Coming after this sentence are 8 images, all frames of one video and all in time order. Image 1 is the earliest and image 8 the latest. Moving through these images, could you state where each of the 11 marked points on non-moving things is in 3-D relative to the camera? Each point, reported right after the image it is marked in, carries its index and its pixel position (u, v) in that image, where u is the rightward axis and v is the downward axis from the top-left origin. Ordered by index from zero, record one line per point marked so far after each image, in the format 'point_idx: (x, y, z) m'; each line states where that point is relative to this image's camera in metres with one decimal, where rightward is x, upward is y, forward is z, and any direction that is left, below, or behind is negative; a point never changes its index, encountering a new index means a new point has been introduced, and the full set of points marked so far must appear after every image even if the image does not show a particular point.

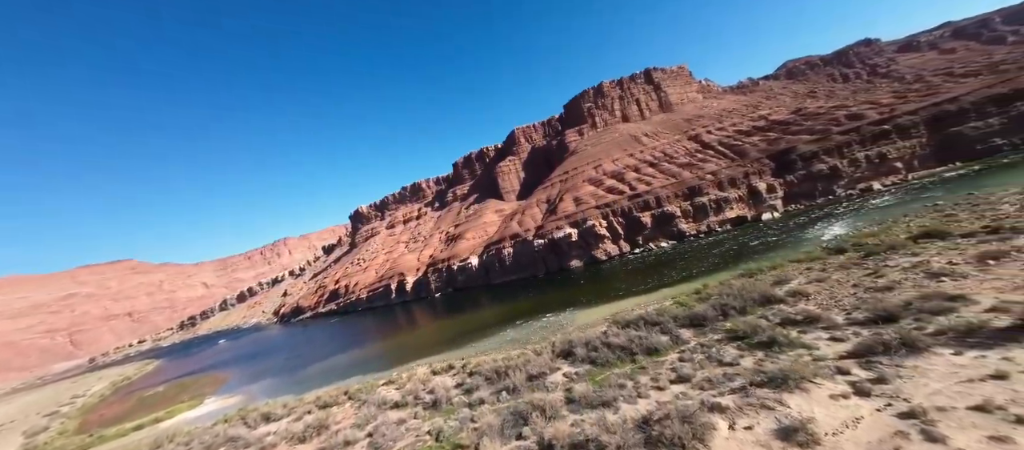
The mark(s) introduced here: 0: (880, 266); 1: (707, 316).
0: (+14.5, -1.7, +14.0) m
1: (+6.8, -3.1, +11.6) m
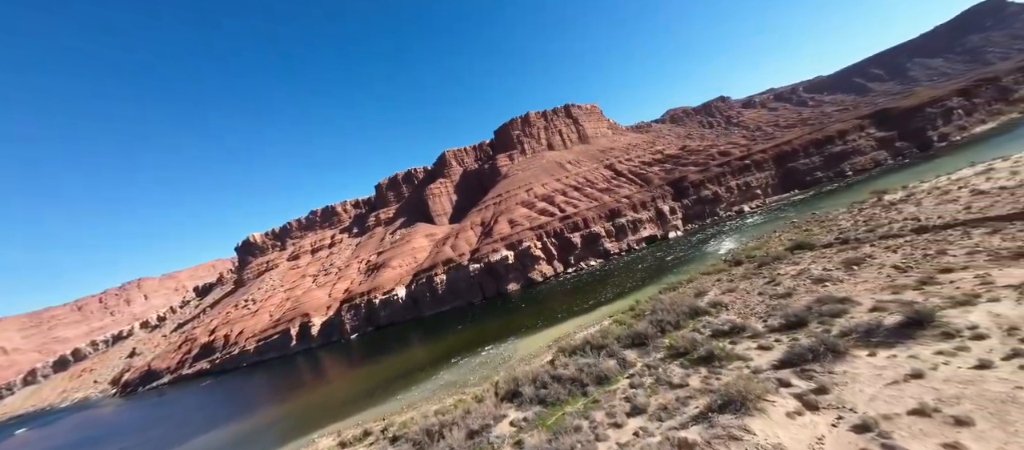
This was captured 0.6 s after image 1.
0: (+11.8, -2.3, +15.4) m
1: (+4.7, -3.7, +11.3) m
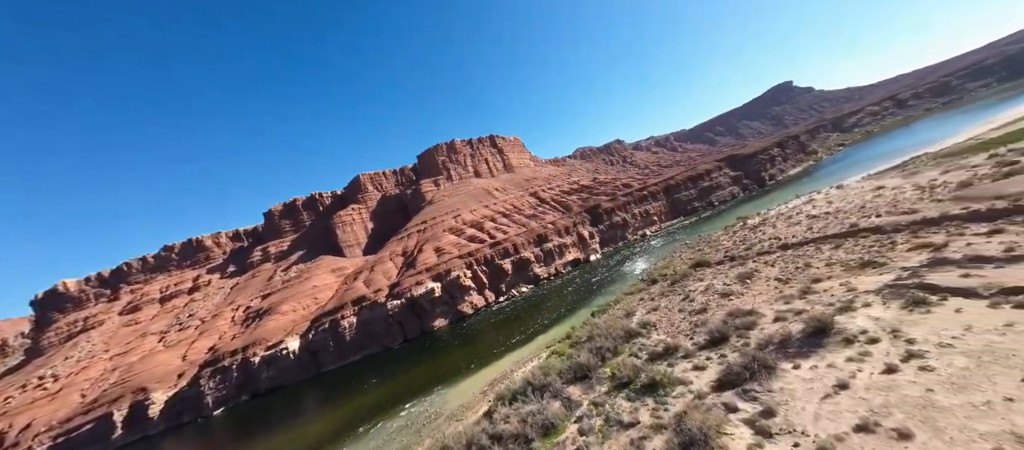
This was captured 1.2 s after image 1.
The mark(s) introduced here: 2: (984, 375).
0: (+8.5, -3.3, +16.2) m
1: (+2.5, -4.5, +10.6) m
2: (+8.8, -2.8, +6.2) m
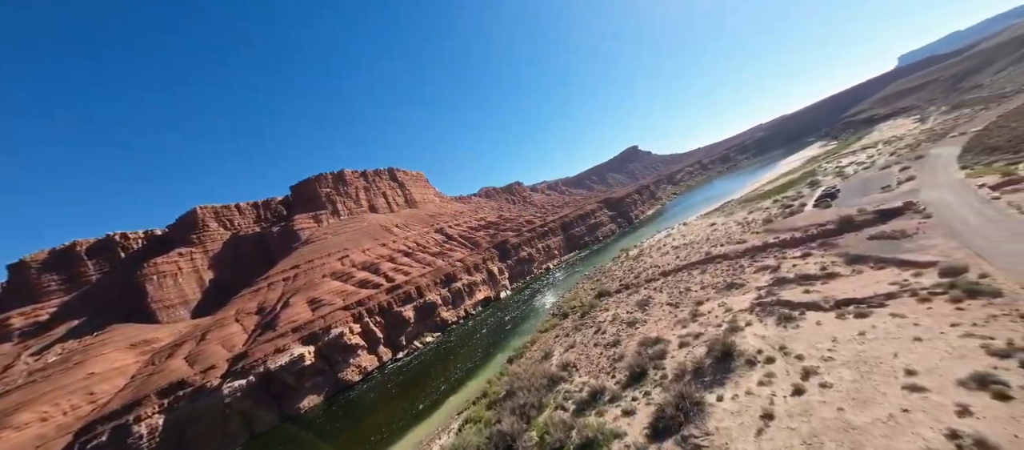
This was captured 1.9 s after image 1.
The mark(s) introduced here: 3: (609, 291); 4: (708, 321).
0: (+4.2, -4.8, +16.1) m
1: (0.0, -5.4, +9.0) m
2: (+7.2, -3.2, +6.7) m
3: (+5.7, -4.1, +19.9) m
4: (+7.3, -3.5, +12.4) m
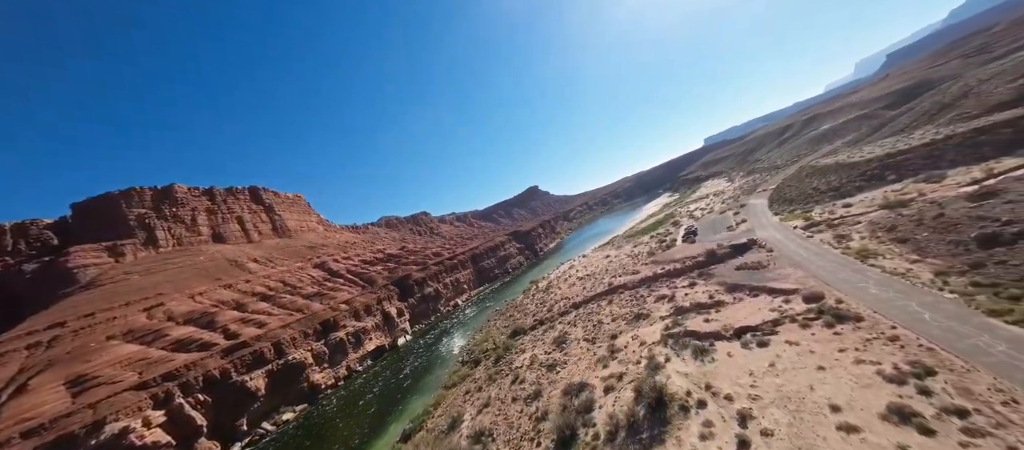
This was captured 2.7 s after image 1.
0: (+0.1, -6.2, +14.3) m
1: (-2.0, -6.0, +6.3) m
2: (+5.6, -3.8, +6.3) m
3: (+0.5, -5.9, +18.4) m
4: (+4.1, -4.7, +11.7) m
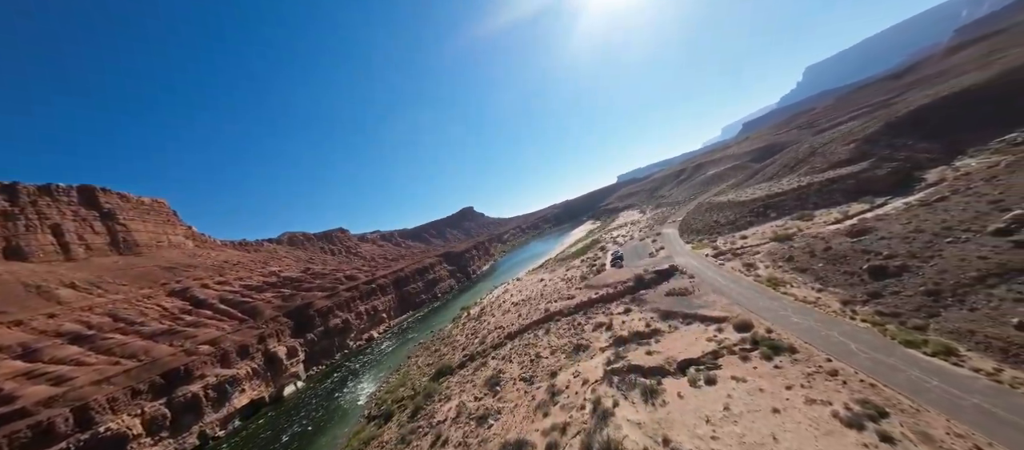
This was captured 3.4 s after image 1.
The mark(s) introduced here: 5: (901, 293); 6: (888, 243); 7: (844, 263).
0: (-2.6, -6.9, +11.8) m
1: (-3.1, -6.2, +3.6) m
2: (+4.4, -4.3, +5.3) m
3: (-3.0, -6.9, +16.0) m
4: (+1.8, -5.4, +10.2) m
5: (+13.1, -2.3, +11.3) m
6: (+17.0, -0.8, +15.1) m
7: (+15.0, -1.7, +15.2) m
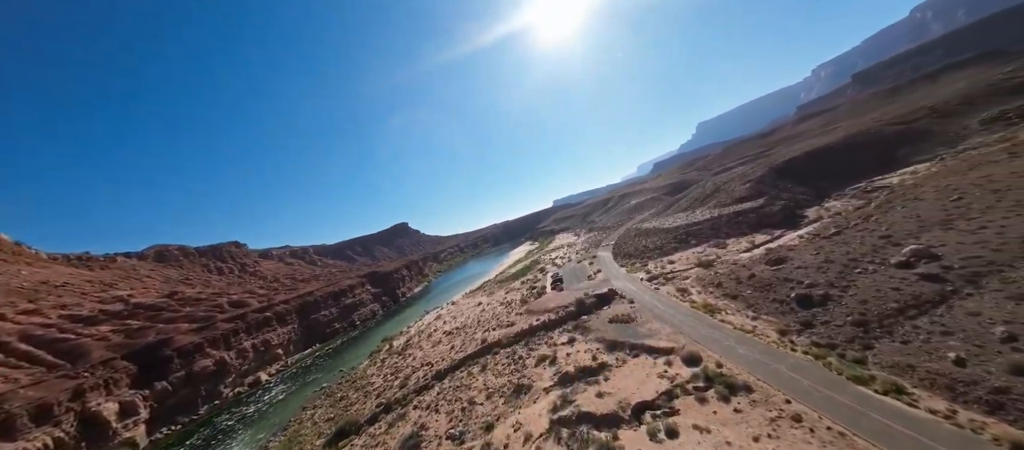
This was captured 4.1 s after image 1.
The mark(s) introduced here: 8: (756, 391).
0: (-4.8, -7.3, +8.9) m
1: (-3.7, -6.1, +0.8) m
2: (+3.4, -4.6, +3.9) m
3: (-5.9, -7.5, +12.9) m
4: (-0.1, -5.9, +8.2) m
5: (+11.0, -3.4, +11.5) m
6: (+14.1, -2.2, +16.1) m
7: (+12.2, -3.1, +15.7) m
8: (+6.5, -4.4, +8.9) m
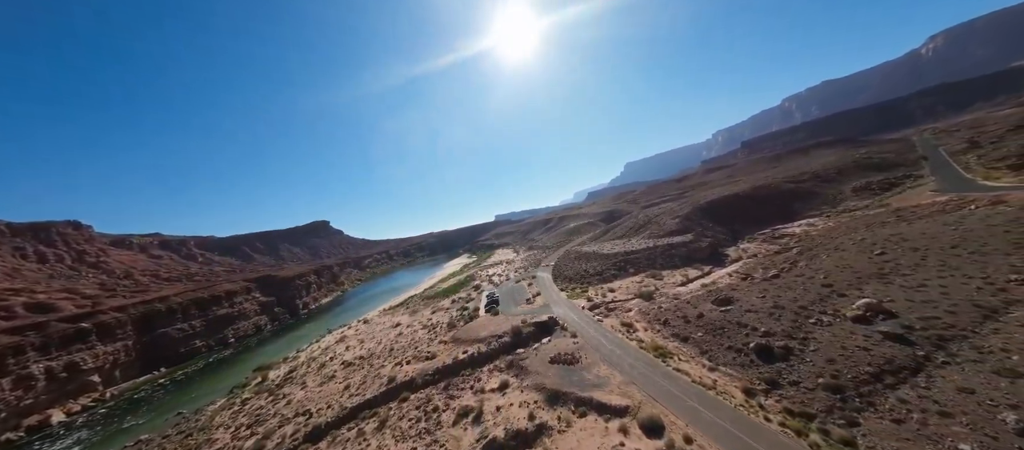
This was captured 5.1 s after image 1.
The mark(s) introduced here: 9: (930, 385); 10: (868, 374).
0: (-6.7, -6.9, +4.6) m
1: (-4.2, -5.6, -3.1) m
2: (+2.4, -5.0, +1.2) m
3: (-8.6, -7.1, +8.4) m
4: (-1.9, -6.0, +4.8) m
5: (+8.6, -4.7, +10.0) m
6: (+11.0, -4.1, +15.1) m
7: (+9.1, -4.7, +14.4) m
8: (+4.6, -5.2, +6.7) m
9: (+10.3, -4.0, +8.3) m
10: (+9.9, -4.1, +9.3) m
